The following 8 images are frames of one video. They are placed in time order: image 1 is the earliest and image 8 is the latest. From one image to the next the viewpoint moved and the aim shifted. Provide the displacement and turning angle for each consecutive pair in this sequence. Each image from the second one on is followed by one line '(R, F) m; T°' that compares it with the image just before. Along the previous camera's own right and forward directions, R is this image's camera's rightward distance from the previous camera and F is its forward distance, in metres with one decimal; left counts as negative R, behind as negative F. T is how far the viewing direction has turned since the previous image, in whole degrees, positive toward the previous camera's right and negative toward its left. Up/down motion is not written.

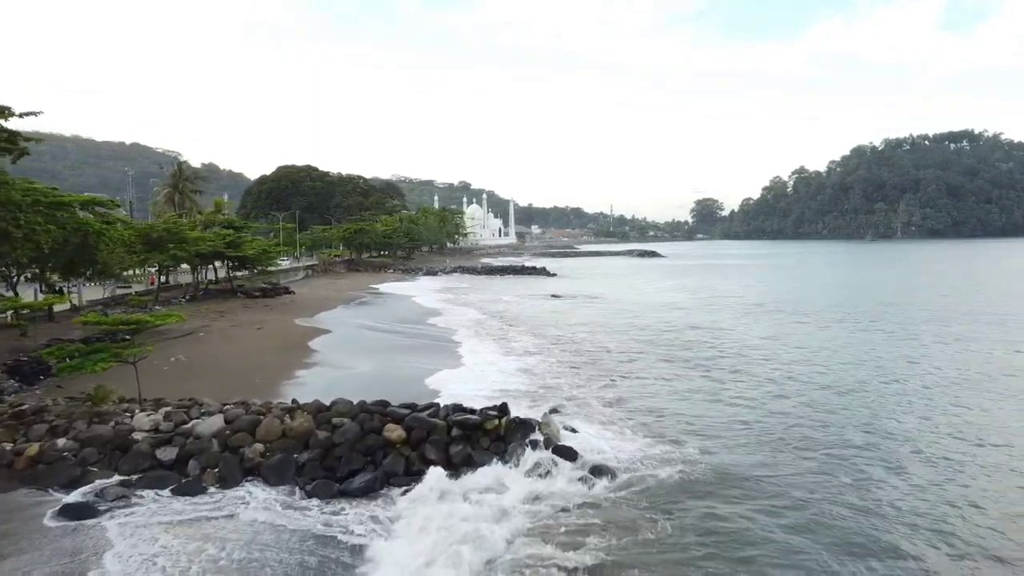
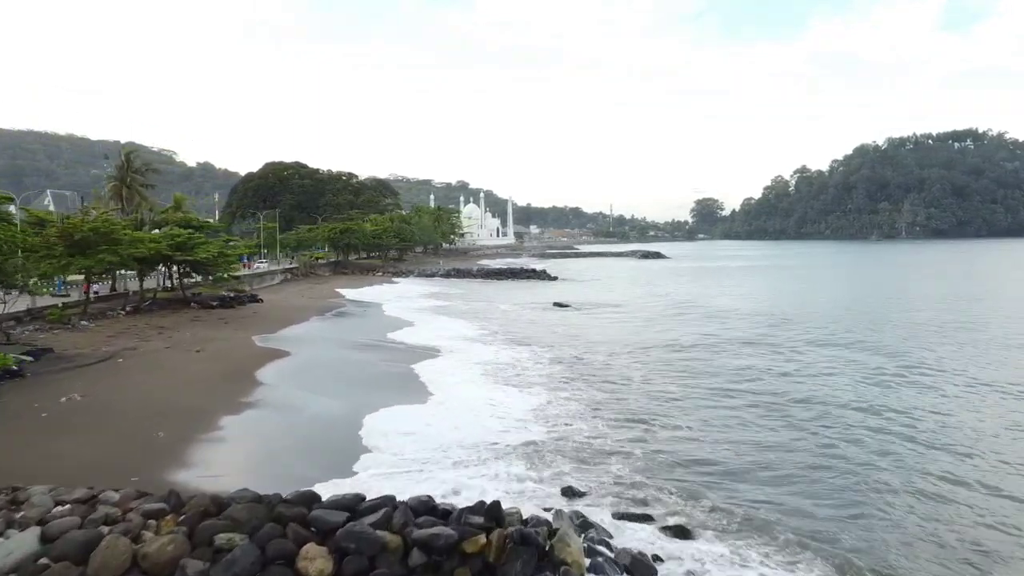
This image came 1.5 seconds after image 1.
(0.0, +3.3) m; 0°
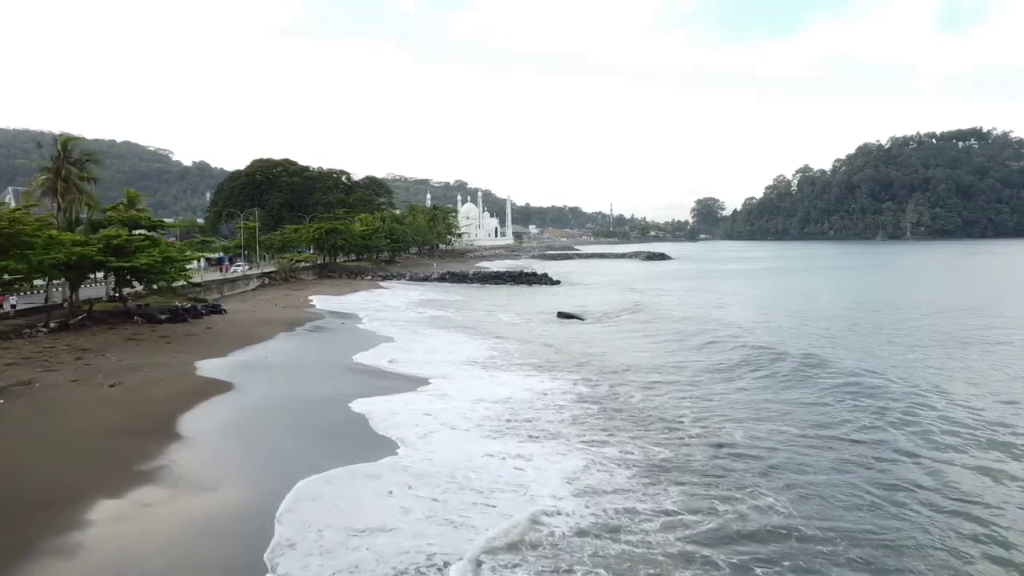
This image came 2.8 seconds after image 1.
(-0.1, +3.1) m; 0°
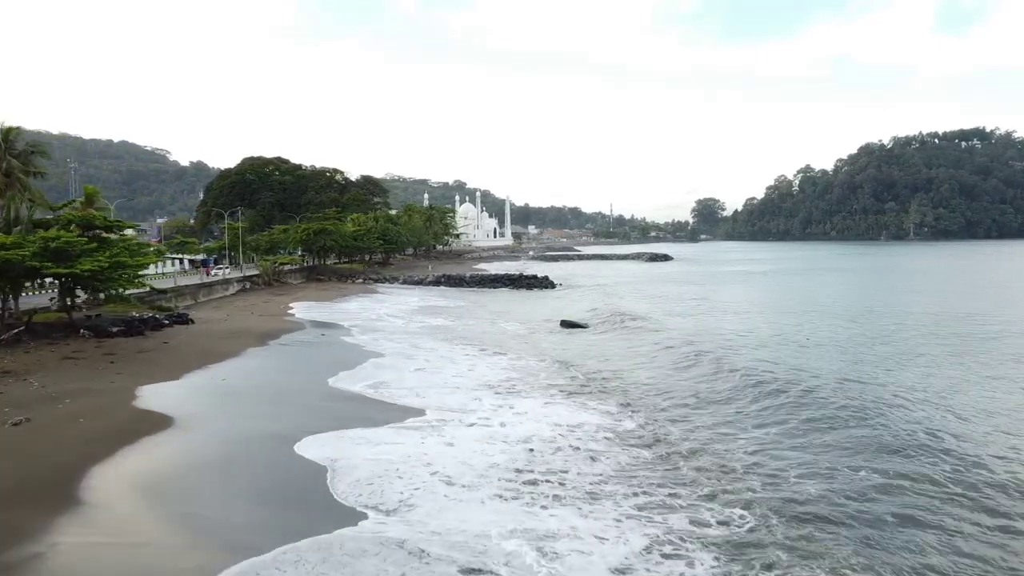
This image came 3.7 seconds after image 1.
(0.0, +2.2) m; 0°
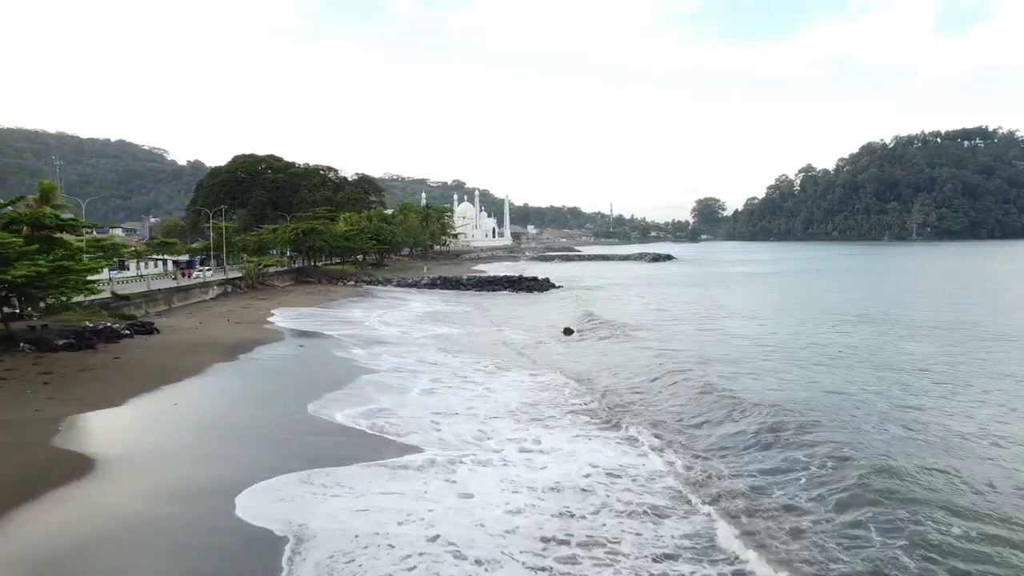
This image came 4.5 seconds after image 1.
(0.0, +1.9) m; 0°
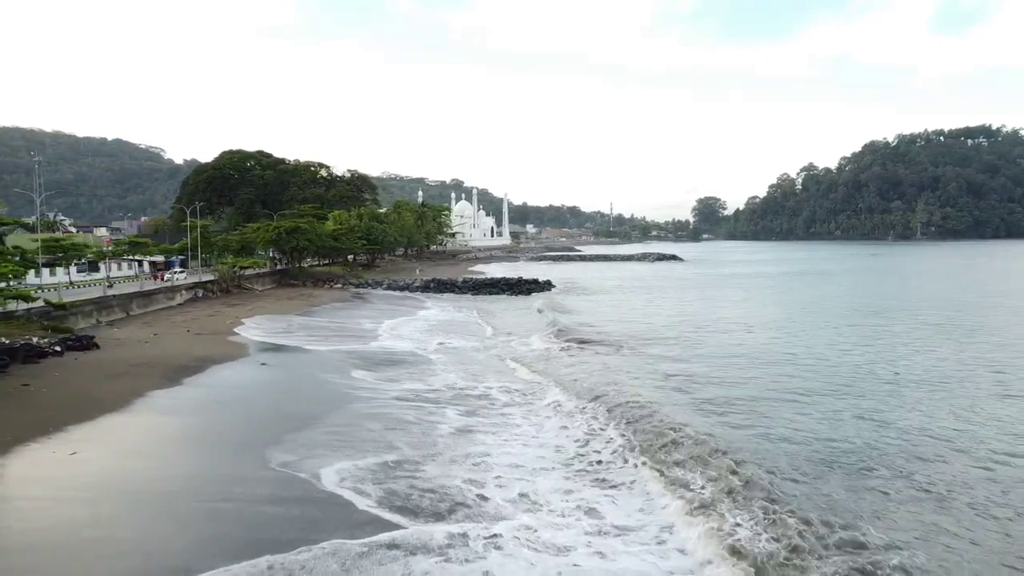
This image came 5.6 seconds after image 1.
(0.0, +2.5) m; 0°
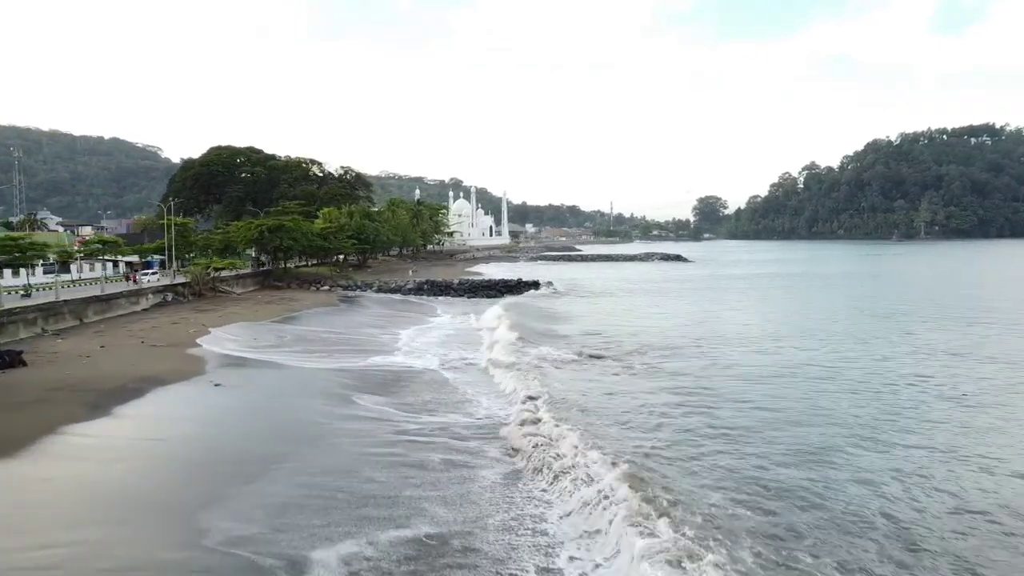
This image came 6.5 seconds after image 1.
(0.0, +2.2) m; 0°
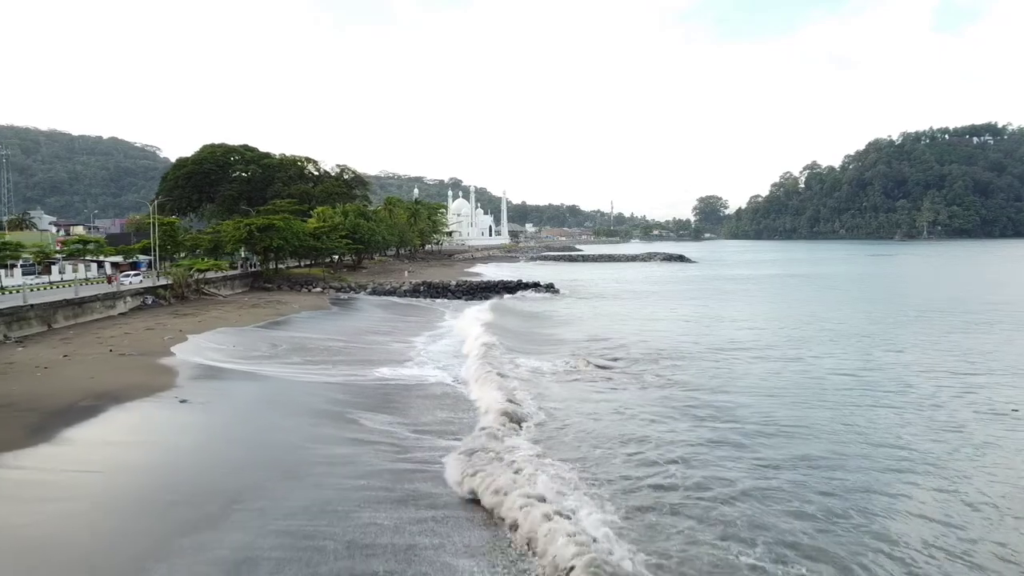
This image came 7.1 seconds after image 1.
(0.0, +1.3) m; 0°
